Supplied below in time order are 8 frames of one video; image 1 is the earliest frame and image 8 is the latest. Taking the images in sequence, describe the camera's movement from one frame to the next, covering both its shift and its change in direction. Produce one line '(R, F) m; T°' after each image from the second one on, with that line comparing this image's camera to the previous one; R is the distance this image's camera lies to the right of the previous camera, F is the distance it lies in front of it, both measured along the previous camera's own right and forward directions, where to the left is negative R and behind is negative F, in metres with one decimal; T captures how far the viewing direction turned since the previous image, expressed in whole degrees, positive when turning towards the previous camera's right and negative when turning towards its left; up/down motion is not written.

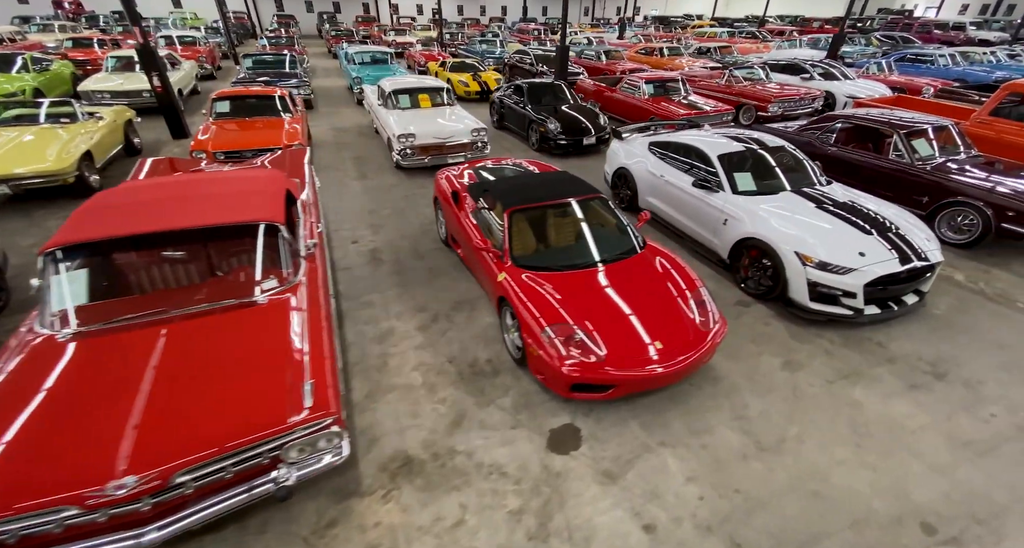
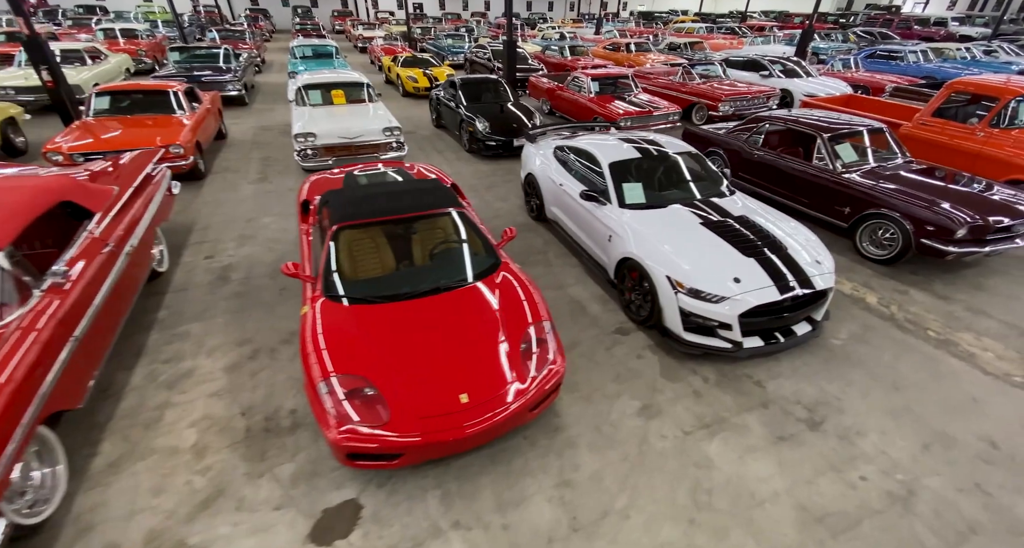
(+1.3, +0.6) m; +1°
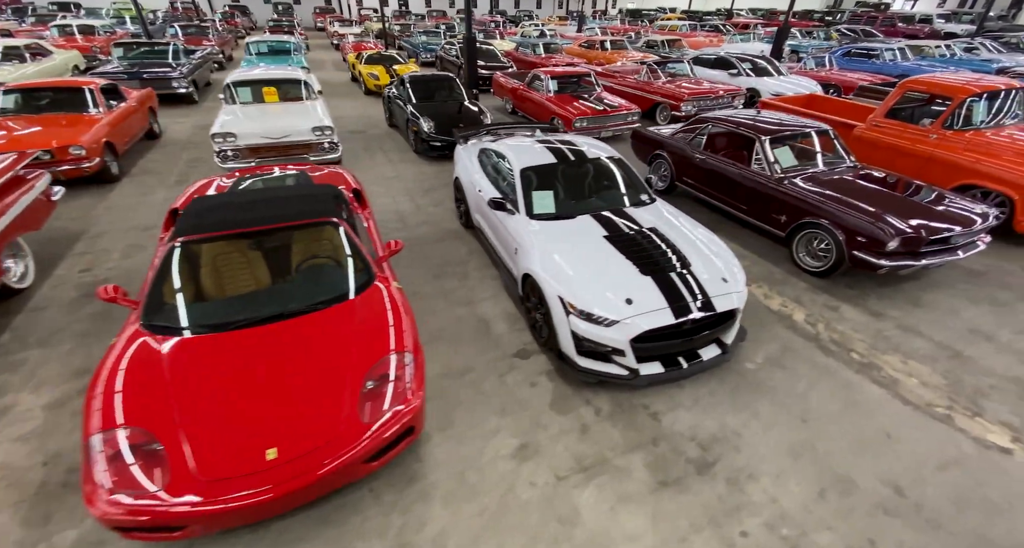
(+0.9, +0.4) m; +1°
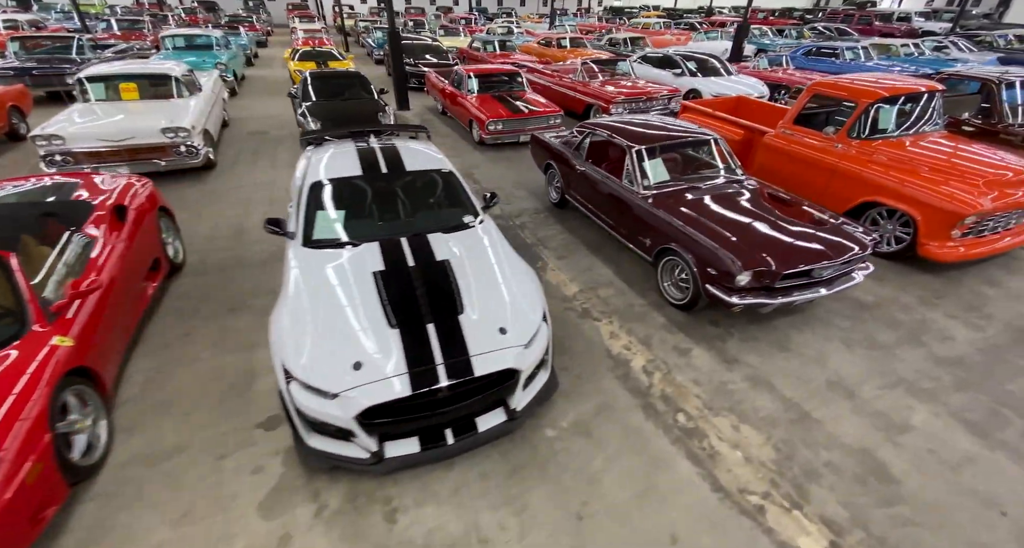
(+1.7, +0.7) m; +1°
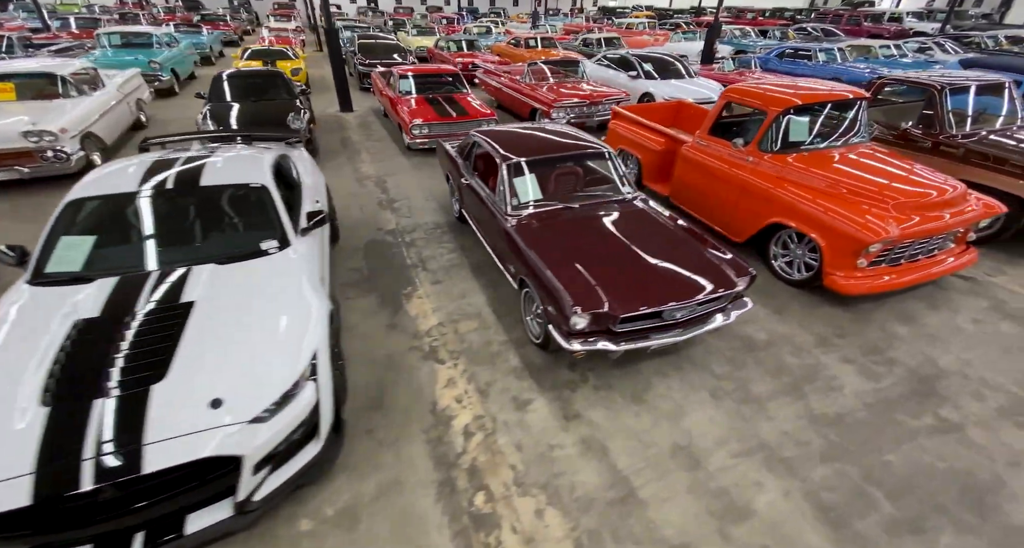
(+1.4, +0.6) m; 0°
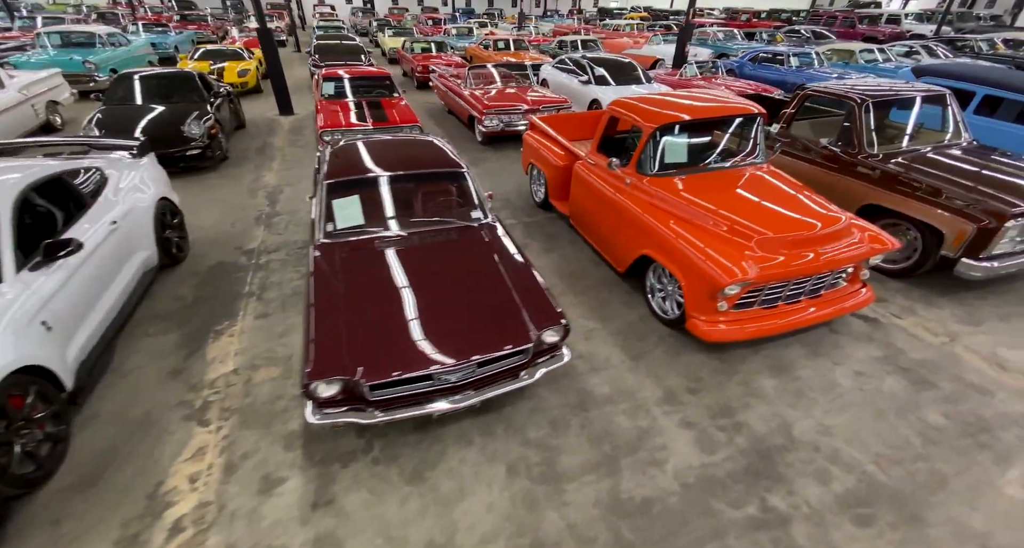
(+1.5, +0.5) m; -1°
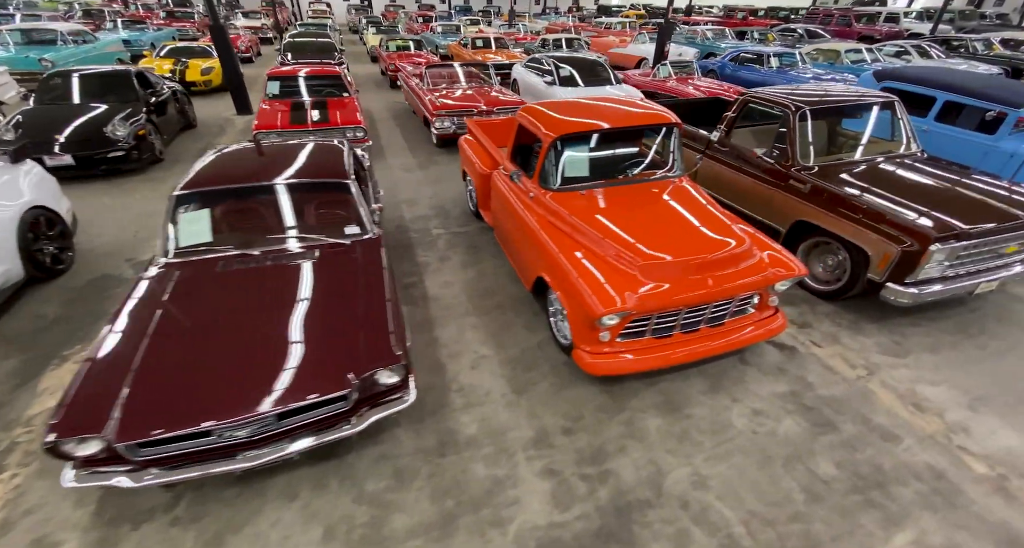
(+1.0, +0.3) m; 0°
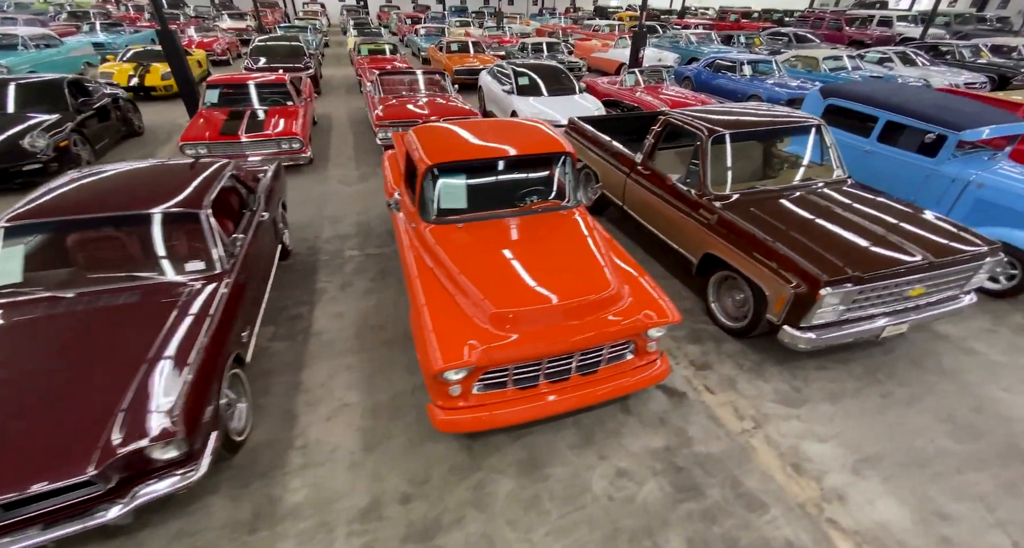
(+1.0, +0.3) m; 0°
